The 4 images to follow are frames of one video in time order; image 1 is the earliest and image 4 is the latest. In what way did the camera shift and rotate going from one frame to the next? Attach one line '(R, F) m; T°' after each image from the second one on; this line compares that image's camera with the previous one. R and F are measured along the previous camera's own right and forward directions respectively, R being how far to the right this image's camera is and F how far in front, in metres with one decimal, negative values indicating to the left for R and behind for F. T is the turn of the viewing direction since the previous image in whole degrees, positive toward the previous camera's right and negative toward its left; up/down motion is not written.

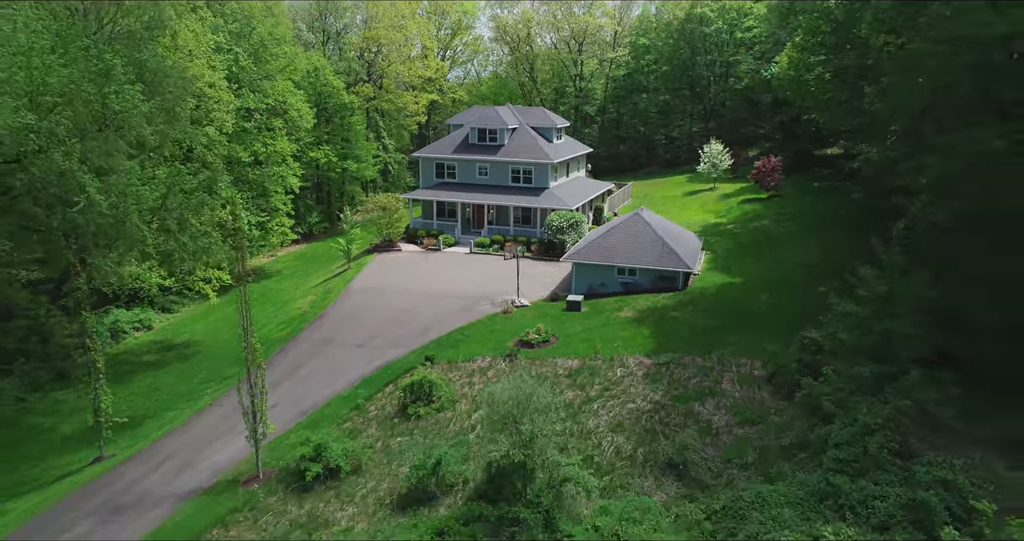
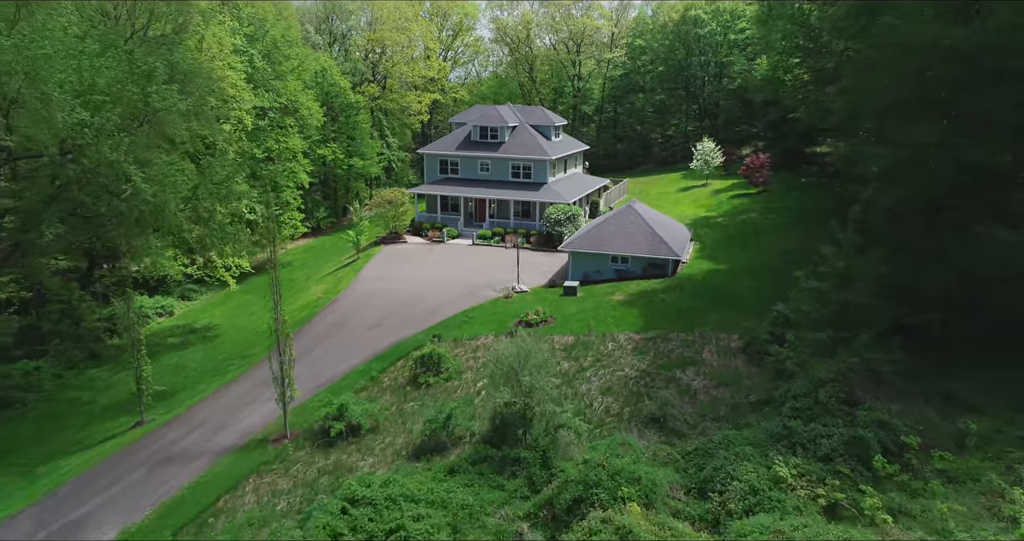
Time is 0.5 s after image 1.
(-0.1, -1.8) m; 0°
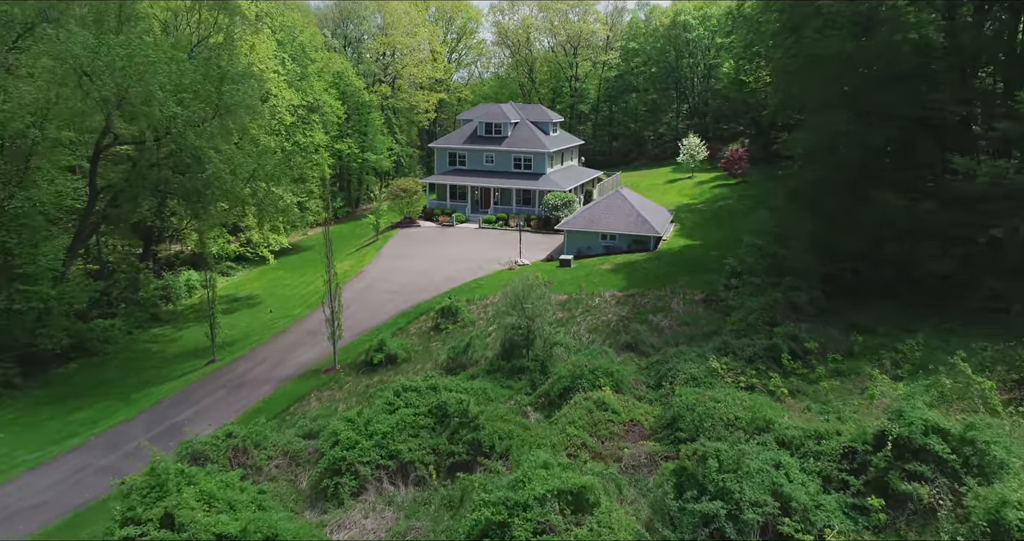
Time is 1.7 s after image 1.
(-0.2, -4.2) m; 0°
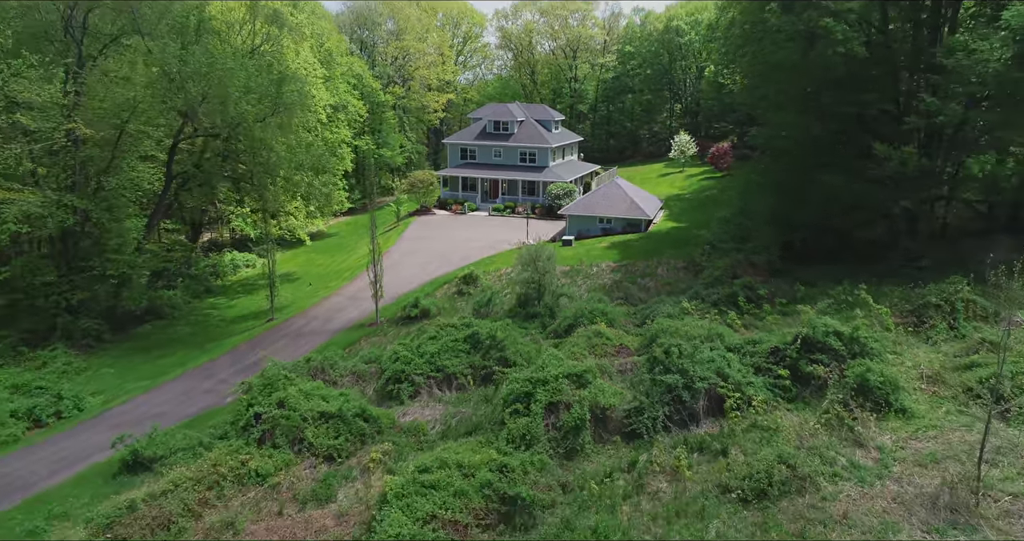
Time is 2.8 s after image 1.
(-0.6, -4.3) m; 0°
